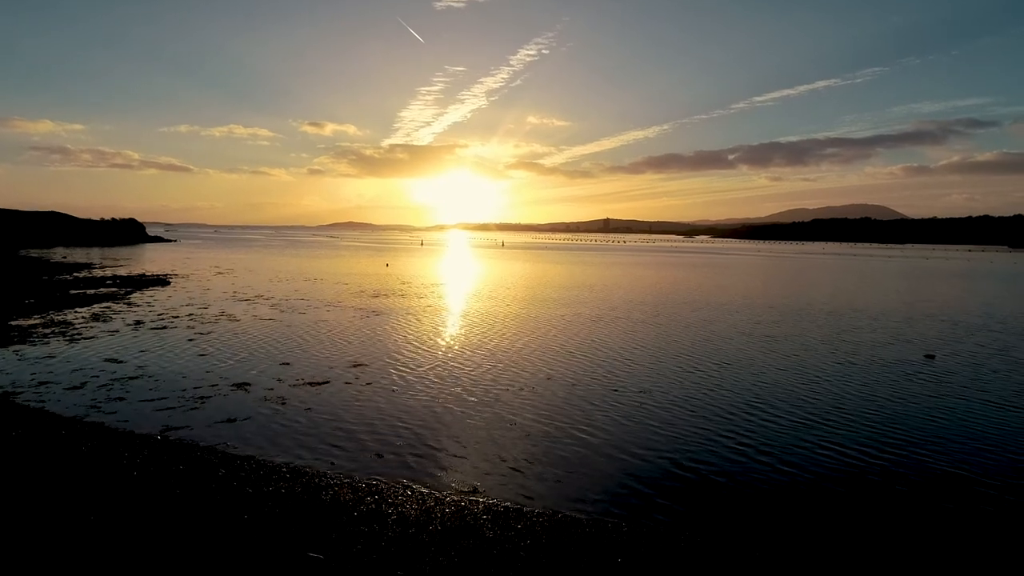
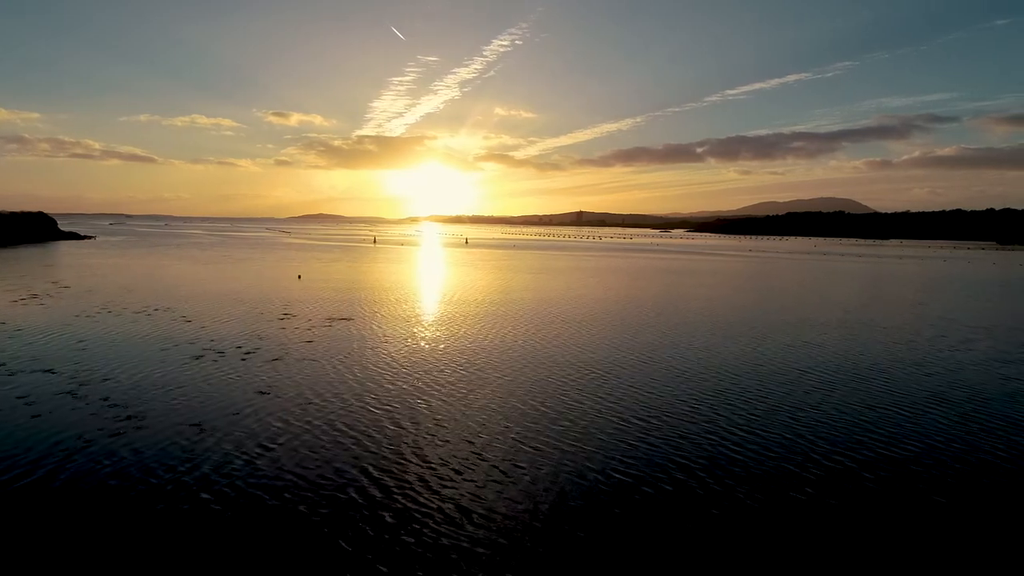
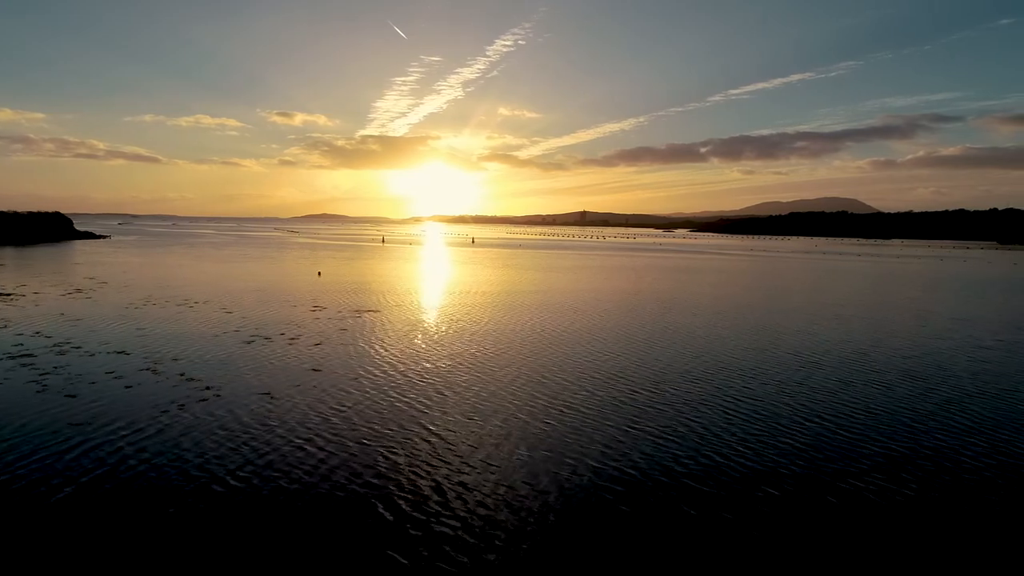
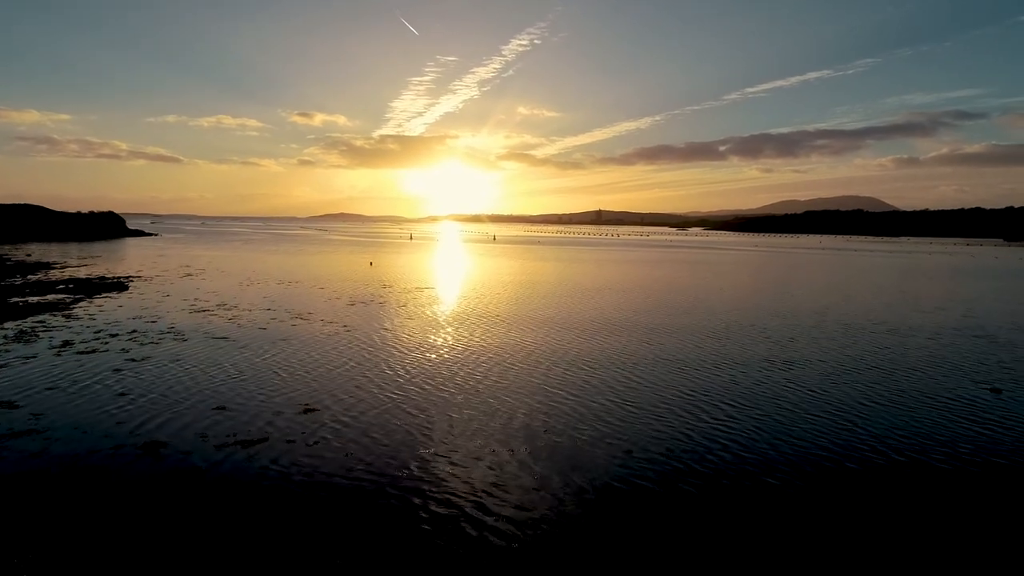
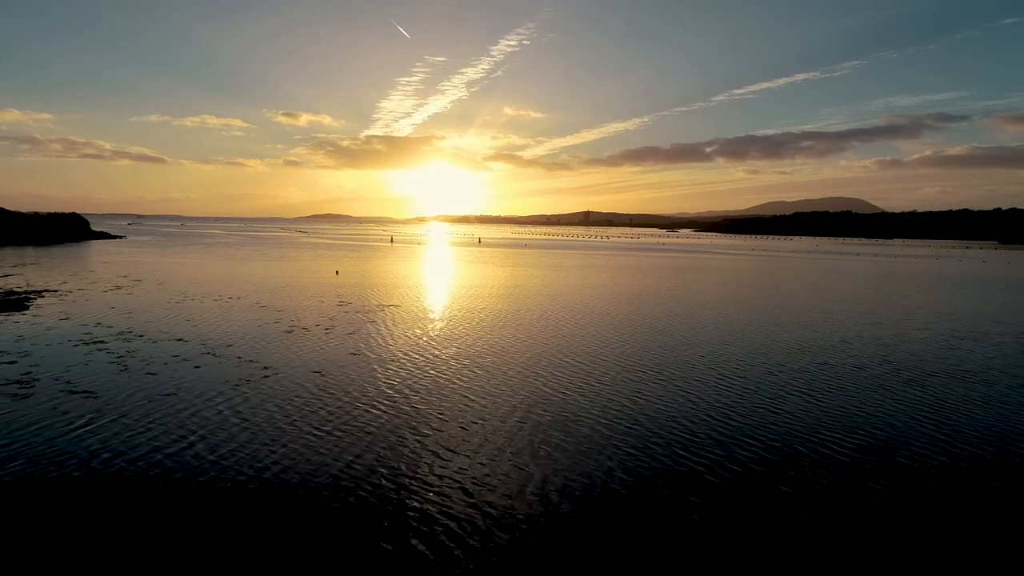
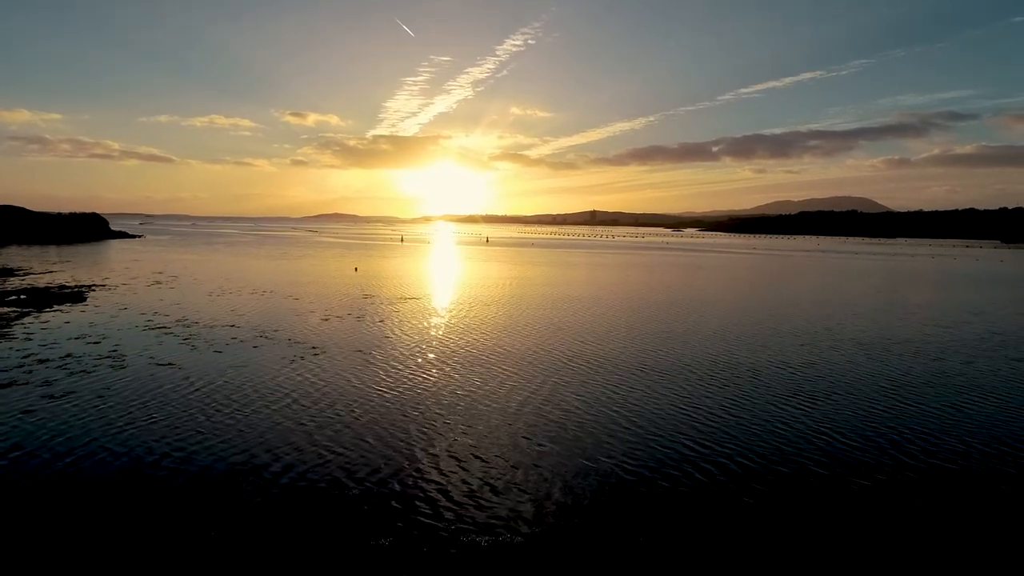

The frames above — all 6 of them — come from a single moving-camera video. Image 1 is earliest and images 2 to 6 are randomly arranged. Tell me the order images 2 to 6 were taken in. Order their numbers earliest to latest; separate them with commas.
4, 6, 5, 3, 2
